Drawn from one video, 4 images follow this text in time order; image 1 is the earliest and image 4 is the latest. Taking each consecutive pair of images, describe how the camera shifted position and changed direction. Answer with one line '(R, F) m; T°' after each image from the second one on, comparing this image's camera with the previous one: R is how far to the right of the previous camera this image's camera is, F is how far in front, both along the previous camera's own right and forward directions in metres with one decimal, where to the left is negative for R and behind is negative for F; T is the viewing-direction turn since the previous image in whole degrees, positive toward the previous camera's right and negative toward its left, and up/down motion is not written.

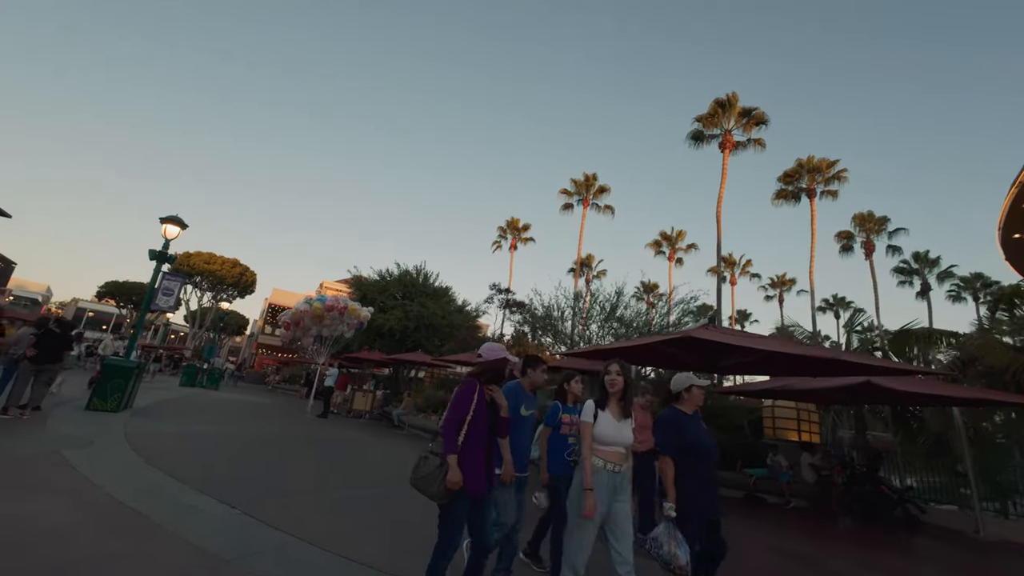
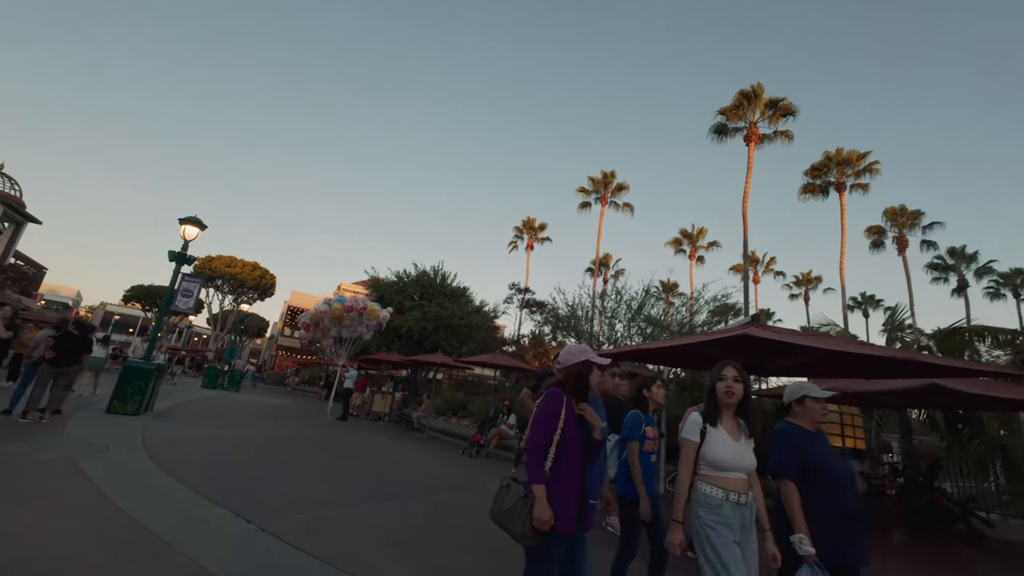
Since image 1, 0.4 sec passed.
(-0.2, +0.5) m; -2°
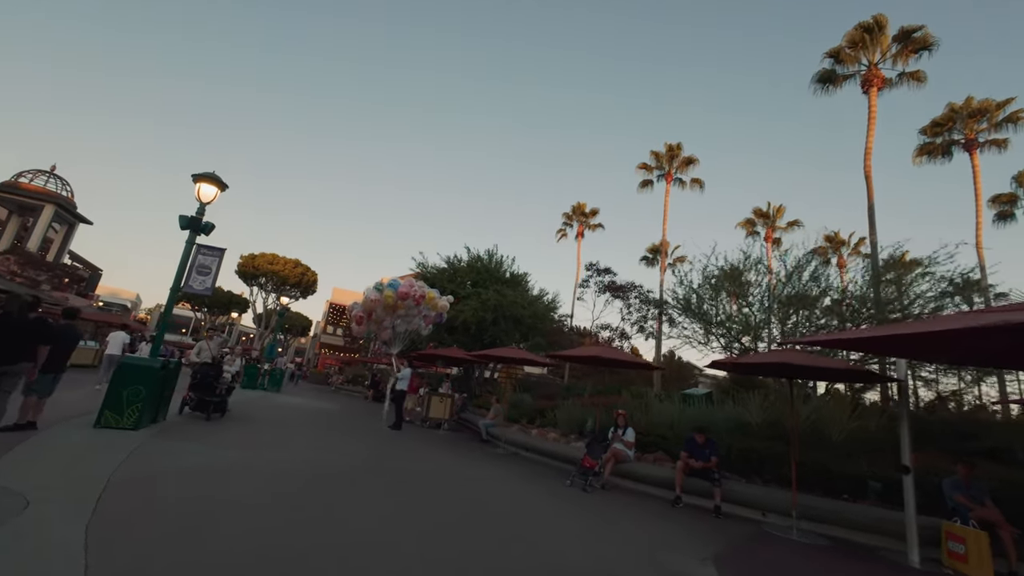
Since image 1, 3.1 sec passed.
(-1.7, +3.3) m; -5°
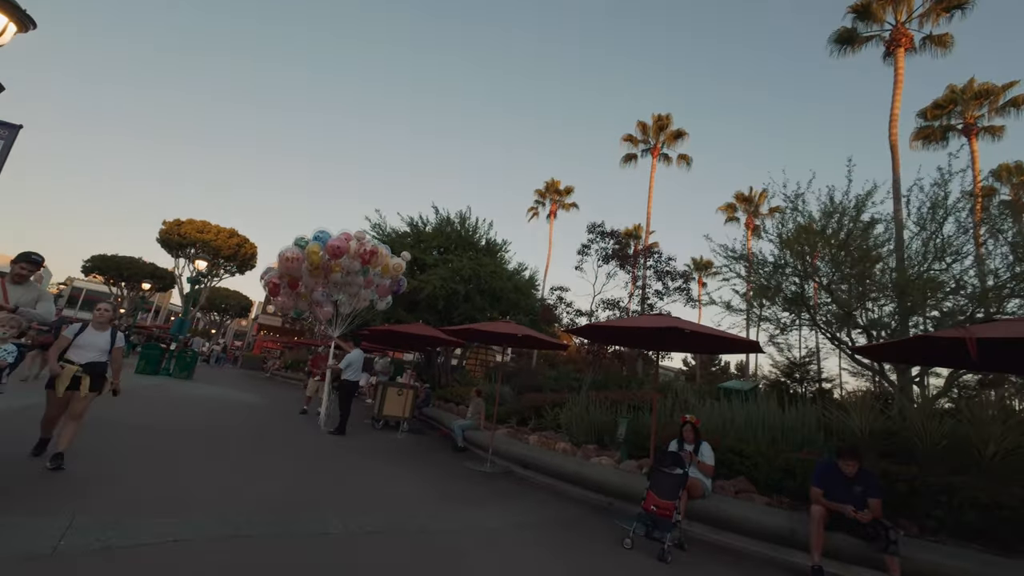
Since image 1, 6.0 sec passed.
(-0.8, +3.6) m; +6°
